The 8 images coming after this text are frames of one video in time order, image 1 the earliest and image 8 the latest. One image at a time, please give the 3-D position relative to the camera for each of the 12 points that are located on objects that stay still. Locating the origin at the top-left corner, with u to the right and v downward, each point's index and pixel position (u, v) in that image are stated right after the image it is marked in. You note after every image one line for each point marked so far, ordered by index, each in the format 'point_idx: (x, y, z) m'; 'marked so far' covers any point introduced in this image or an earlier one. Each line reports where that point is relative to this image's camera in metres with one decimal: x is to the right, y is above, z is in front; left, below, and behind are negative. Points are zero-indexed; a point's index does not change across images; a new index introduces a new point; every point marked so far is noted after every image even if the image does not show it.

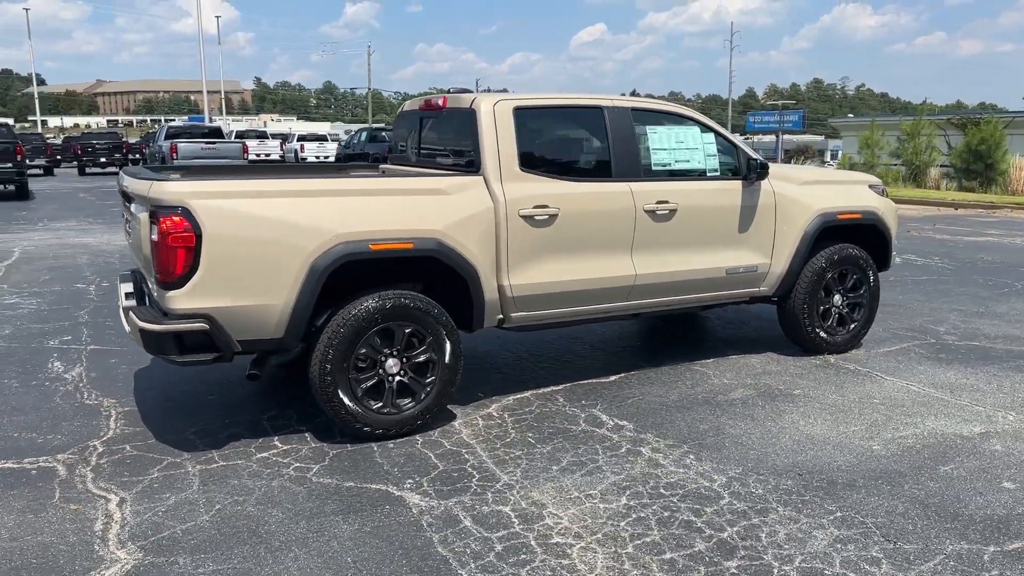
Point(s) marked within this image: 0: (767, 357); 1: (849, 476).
0: (+1.8, -0.5, +5.9) m
1: (+1.6, -0.9, +3.9) m
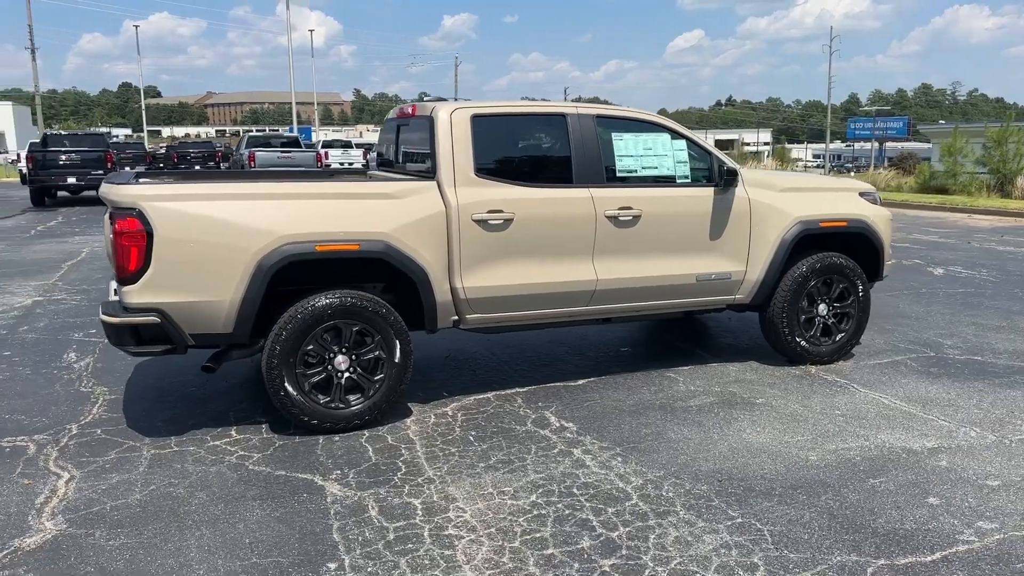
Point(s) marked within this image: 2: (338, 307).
0: (+1.6, -0.5, +5.8) m
1: (+1.2, -0.9, +3.9) m
2: (-0.9, -0.1, +4.5) m
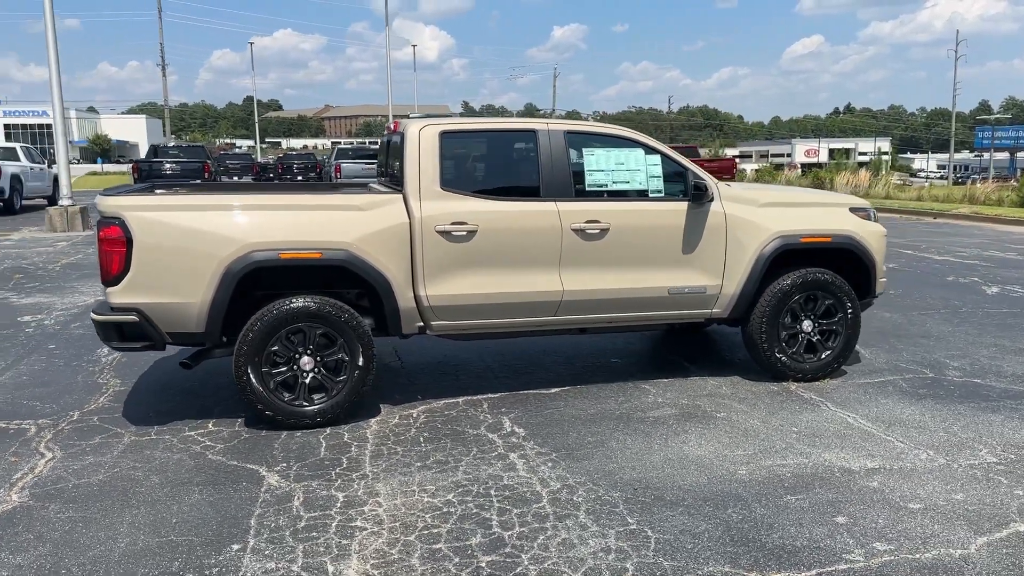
0: (+1.5, -0.6, +5.8) m
1: (+0.8, -1.0, +4.0) m
2: (-1.2, -0.1, +4.9) m
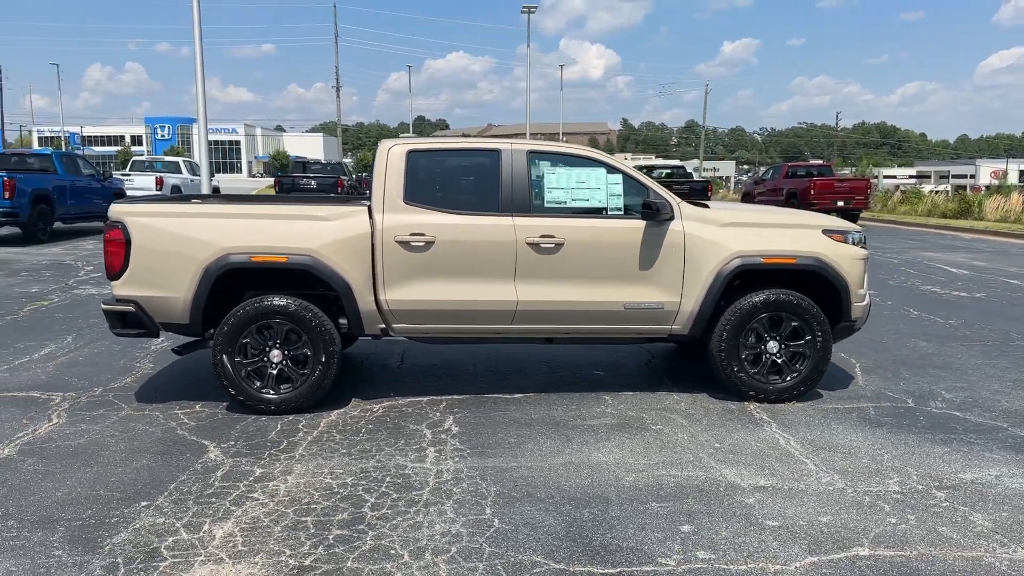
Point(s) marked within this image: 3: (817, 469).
0: (+1.2, -0.8, +5.9) m
1: (+0.2, -1.0, +4.2) m
2: (-1.6, -0.1, +5.5) m
3: (+1.7, -1.0, +4.5) m
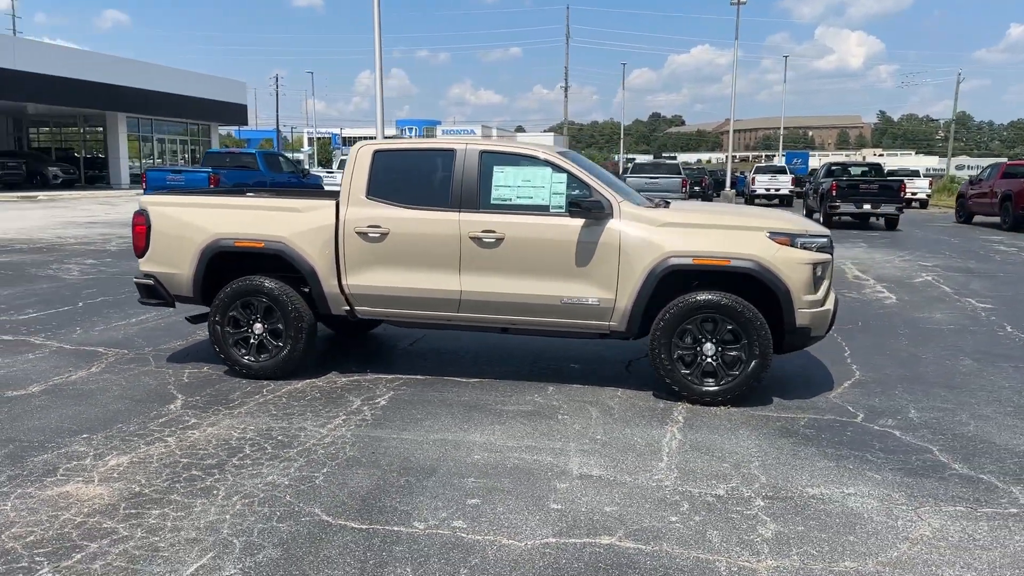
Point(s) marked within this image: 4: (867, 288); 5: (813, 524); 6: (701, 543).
0: (+0.8, -0.8, +6.0) m
1: (-0.7, -1.0, +4.6) m
2: (-2.0, 0.0, +6.3) m
3: (+0.8, -1.0, +4.6) m
4: (+4.9, 0.0, +11.5) m
5: (+1.4, -1.1, +3.8) m
6: (+0.8, -1.1, +3.7) m
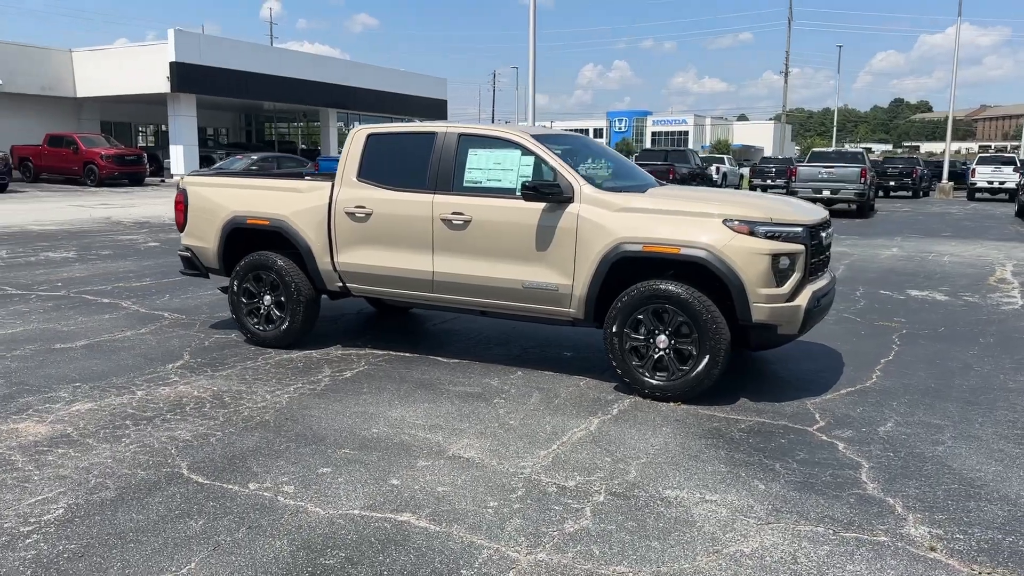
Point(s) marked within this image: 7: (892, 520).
0: (+0.5, -0.7, +5.8) m
1: (-1.3, -0.8, +4.9) m
2: (-2.1, +0.2, +6.8) m
3: (+0.2, -0.9, +4.4) m
4: (+5.9, 0.0, +10.1) m
5: (+0.5, -1.0, +3.6) m
6: (-0.1, -1.0, +3.6) m
7: (+1.7, -1.0, +3.7) m
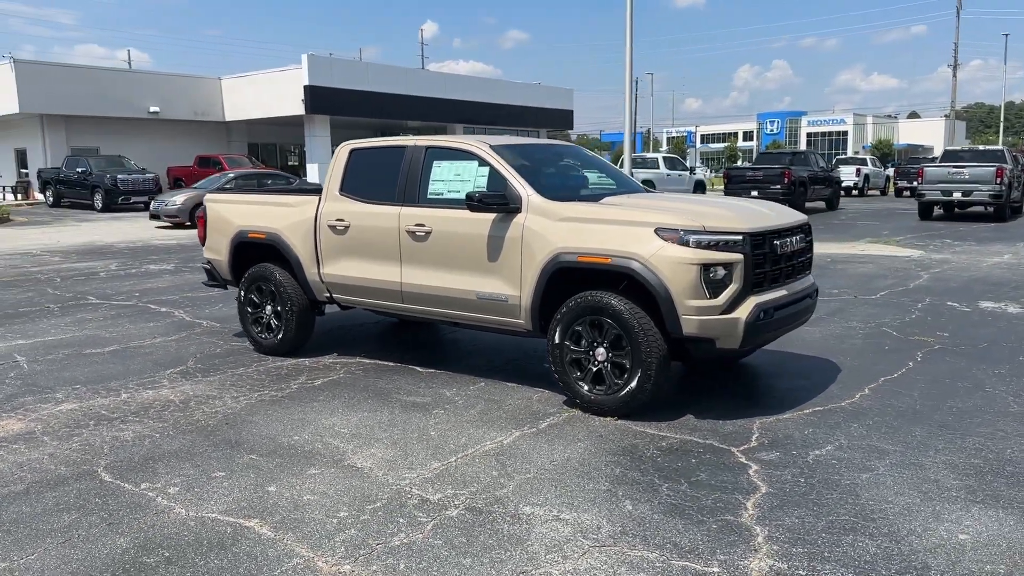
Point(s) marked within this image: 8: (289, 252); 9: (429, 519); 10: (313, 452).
0: (+0.2, -0.7, +5.7) m
1: (-1.7, -0.9, +5.1) m
2: (-2.2, +0.1, +7.2) m
3: (-0.4, -1.0, +4.4) m
4: (+6.2, -0.2, +9.0) m
5: (-0.2, -1.1, +3.5) m
6: (-0.8, -1.1, +3.6) m
7: (+0.9, -1.1, +3.4) m
8: (-1.9, +0.3, +6.9) m
9: (-0.4, -1.0, +3.8) m
10: (-1.1, -0.9, +4.7) m
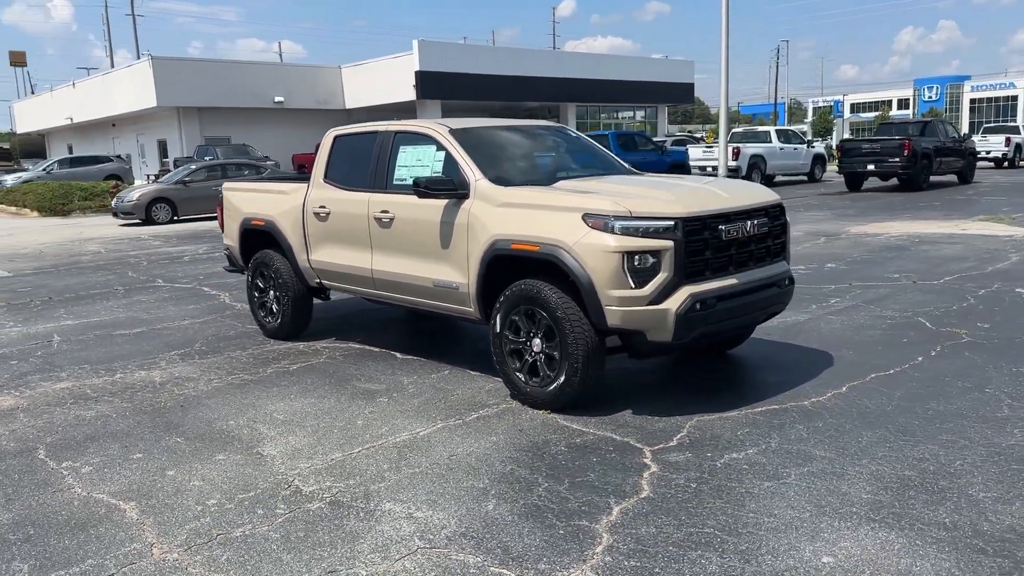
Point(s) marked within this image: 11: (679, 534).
0: (-0.2, -0.6, +5.6) m
1: (-2.1, -0.8, +5.3) m
2: (-2.2, +0.3, +7.4) m
3: (-0.9, -0.9, +4.4) m
4: (+6.4, 0.0, +7.8) m
5: (-0.9, -1.0, +3.5) m
6: (-1.5, -1.0, +3.7) m
7: (+0.2, -1.1, +3.2) m
8: (-2.0, +0.4, +7.1) m
9: (-1.0, -1.0, +3.8) m
10: (-1.6, -0.9, +4.8) m
11: (+0.7, -1.0, +3.4) m
